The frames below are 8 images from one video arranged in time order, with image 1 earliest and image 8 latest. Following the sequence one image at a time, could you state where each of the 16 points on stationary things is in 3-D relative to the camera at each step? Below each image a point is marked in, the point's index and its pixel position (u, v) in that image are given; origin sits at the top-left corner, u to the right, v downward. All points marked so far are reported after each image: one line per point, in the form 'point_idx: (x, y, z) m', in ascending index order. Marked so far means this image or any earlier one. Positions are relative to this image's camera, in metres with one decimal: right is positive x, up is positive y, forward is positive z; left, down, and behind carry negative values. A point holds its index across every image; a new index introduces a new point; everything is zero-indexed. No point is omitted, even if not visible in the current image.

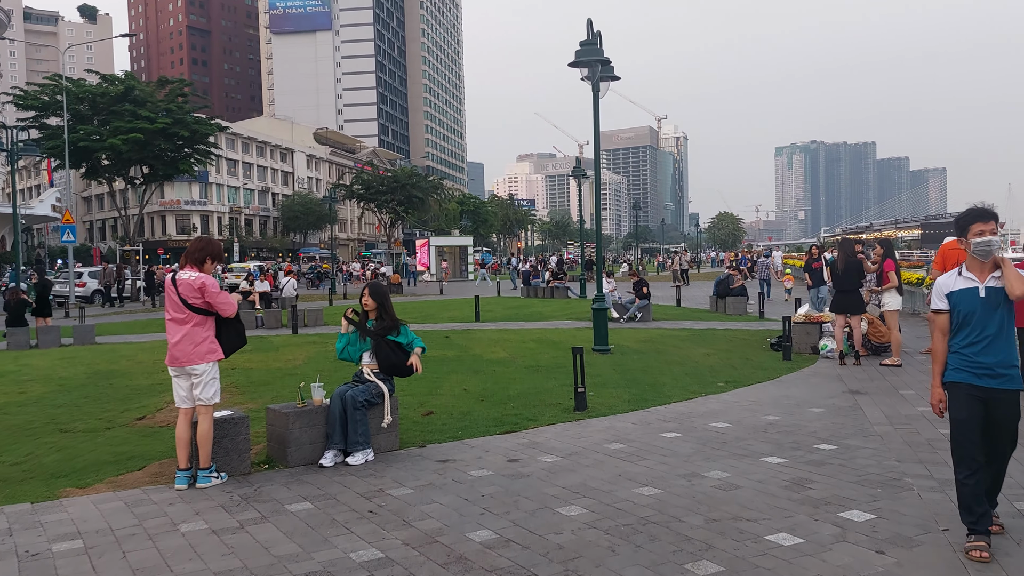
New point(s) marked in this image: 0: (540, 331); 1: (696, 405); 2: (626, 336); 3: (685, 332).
0: (+0.6, -0.9, +17.0) m
1: (+2.0, -1.3, +8.9) m
2: (+2.1, -0.9, +15.7) m
3: (+3.5, -0.9, +16.7) m
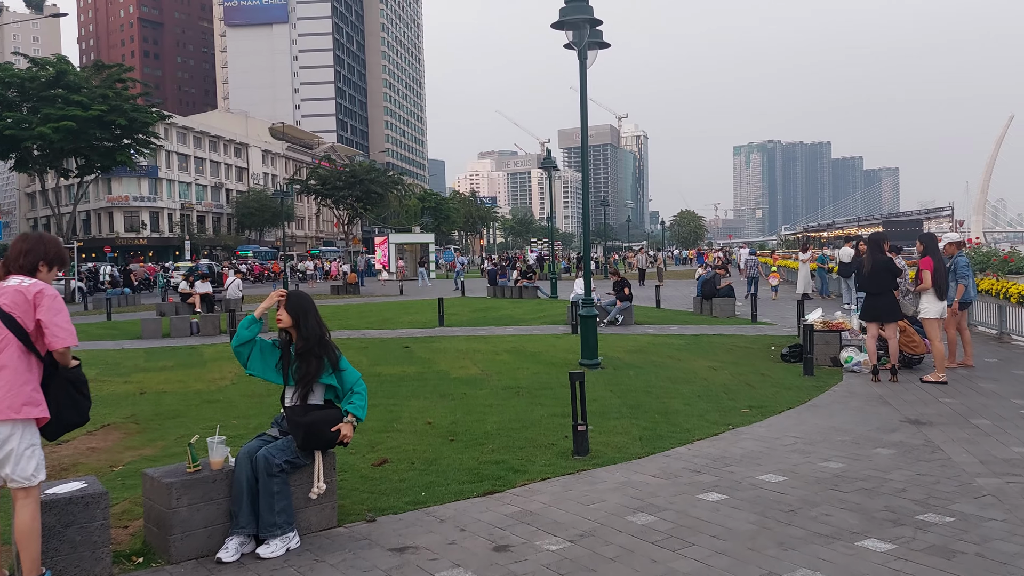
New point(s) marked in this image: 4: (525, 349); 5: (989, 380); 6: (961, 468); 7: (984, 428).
0: (0.0, -0.9, +15.0) m
1: (+1.8, -1.3, +6.9) m
2: (+1.6, -1.0, +13.8) m
3: (+3.0, -0.9, +14.8) m
4: (+0.2, -1.0, +13.2) m
5: (+5.8, -1.1, +9.9) m
6: (+3.3, -1.3, +6.0) m
7: (+4.2, -1.3, +7.4) m
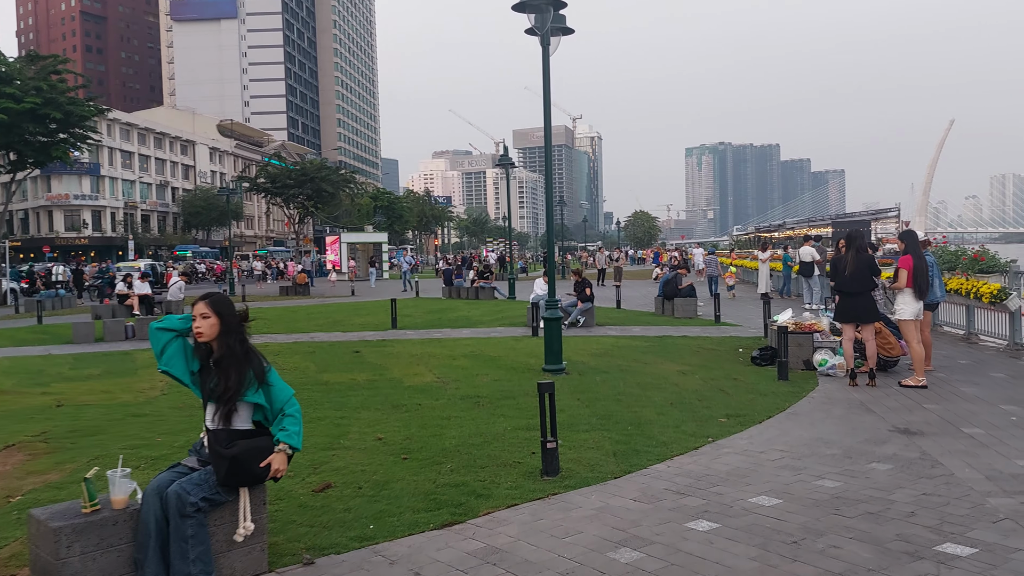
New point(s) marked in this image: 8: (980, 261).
0: (-0.7, -0.9, +14.3) m
1: (+1.5, -1.3, +6.3) m
2: (+1.0, -1.0, +13.2) m
3: (+2.2, -0.9, +14.2) m
4: (-0.4, -1.0, +12.5) m
5: (+5.3, -1.1, +9.5) m
6: (+3.0, -1.3, +5.5) m
7: (+3.9, -1.2, +6.9) m
8: (+7.5, +0.4, +13.3) m
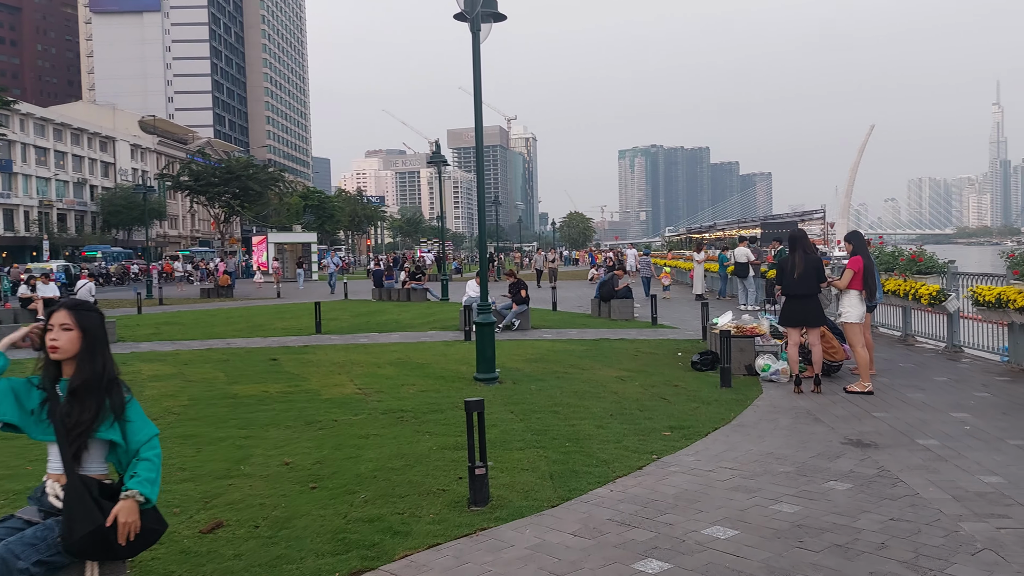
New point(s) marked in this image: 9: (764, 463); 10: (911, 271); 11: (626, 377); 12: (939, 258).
0: (-1.9, -1.0, +13.5) m
1: (+1.0, -1.3, +5.7) m
2: (-0.1, -1.0, +12.5) m
3: (+1.1, -1.0, +13.6) m
4: (-1.4, -1.0, +11.7) m
5: (+4.5, -1.1, +9.2) m
6: (+2.6, -1.3, +5.0) m
7: (+3.3, -1.3, +6.5) m
8: (+6.4, +0.4, +13.2) m
9: (+1.9, -1.3, +6.2) m
10: (+6.3, +0.3, +13.0) m
11: (+1.4, -1.1, +10.2) m
12: (+6.7, +0.5, +13.0) m
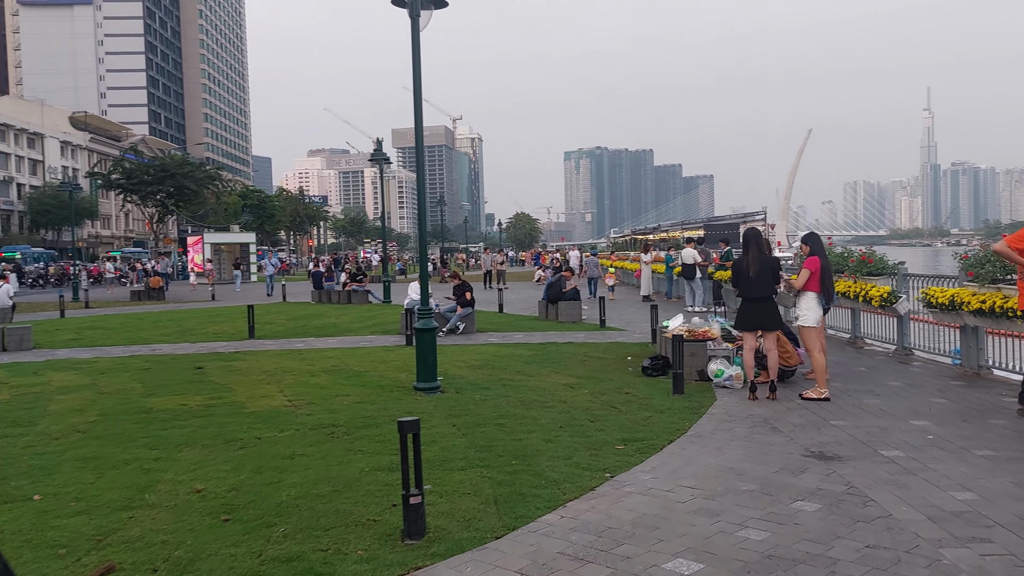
0: (-2.7, -1.0, +12.8) m
1: (+0.6, -1.4, +5.2) m
2: (-0.9, -1.0, +11.9) m
3: (+0.2, -1.0, +13.1) m
4: (-2.2, -1.1, +11.1) m
5: (+3.9, -1.1, +8.9) m
6: (+2.2, -1.4, +4.6) m
7: (+2.9, -1.3, +6.1) m
8: (+5.6, +0.4, +13.0) m
9: (+1.5, -1.3, +5.7) m
10: (+5.4, +0.2, +12.8) m
11: (+0.7, -1.1, +9.8) m
12: (+5.9, +0.5, +12.8) m
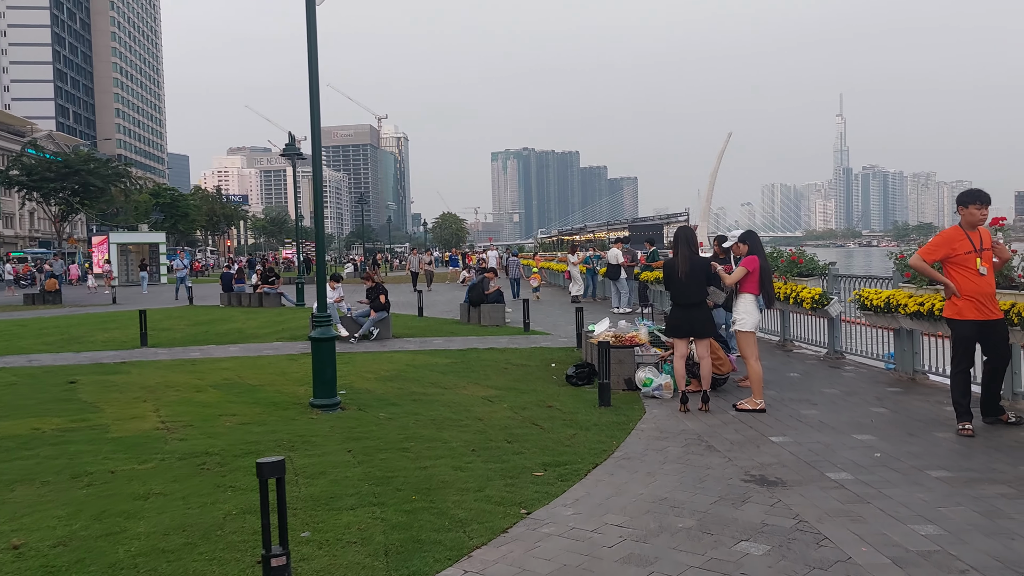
0: (-3.9, -1.1, +11.6) m
1: (0.0, -1.4, +4.4) m
2: (-2.0, -1.1, +10.9) m
3: (-1.0, -1.0, +12.2) m
4: (-3.3, -1.1, +9.9) m
5: (+3.0, -1.2, +8.4) m
6: (+1.7, -1.4, +3.9) m
7: (+2.3, -1.3, +5.5) m
8: (+4.3, +0.4, +12.6) m
9: (+0.9, -1.4, +4.9) m
10: (+4.2, +0.2, +12.4) m
11: (-0.2, -1.2, +8.9) m
12: (+4.6, +0.4, +12.4) m
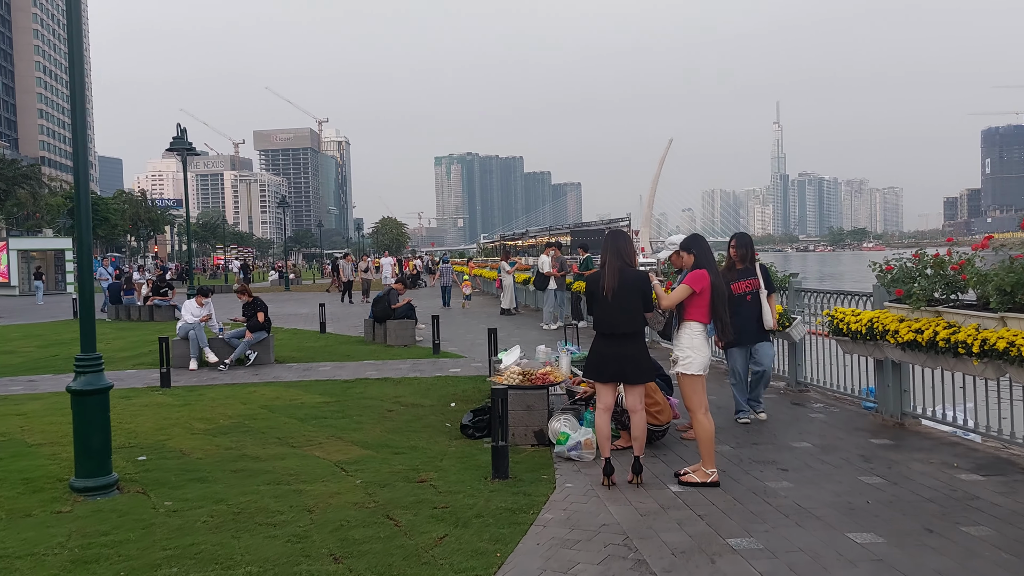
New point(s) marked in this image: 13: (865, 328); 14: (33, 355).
0: (-5.2, -1.3, +8.9) m
1: (-0.7, -1.6, +2.0) m
2: (-3.2, -1.3, +8.4) m
3: (-2.3, -1.3, +9.8) m
4: (-4.4, -1.3, +7.3) m
5: (+2.0, -1.3, +6.2) m
6: (+1.0, -1.5, +1.6) m
7: (+1.4, -1.5, +3.3) m
8: (+3.0, +0.2, +10.5) m
9: (+0.1, -1.5, +2.6) m
10: (+2.9, 0.0, +10.3) m
11: (-1.3, -1.4, +6.5) m
12: (+3.3, +0.2, +10.3) m
13: (+3.1, -0.4, +7.2) m
14: (-8.6, -1.2, +14.9) m
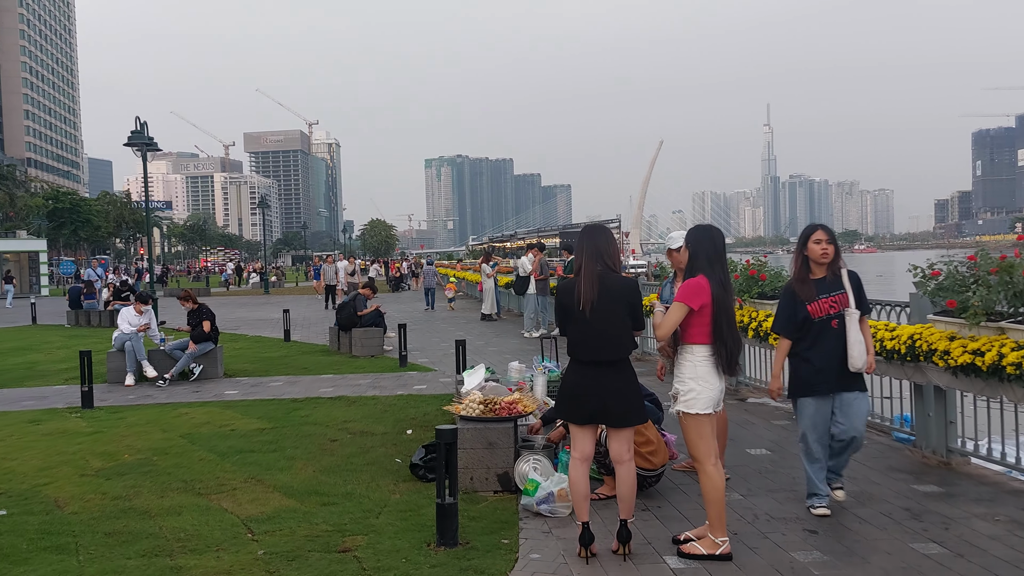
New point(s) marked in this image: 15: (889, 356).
0: (-5.5, -1.4, +7.5) m
1: (-1.0, -1.6, +0.6) m
2: (-3.5, -1.4, +7.0) m
3: (-2.6, -1.3, +8.4) m
4: (-4.7, -1.4, +6.0) m
5: (+1.7, -1.4, +4.9) m
6: (+0.8, -1.6, +0.3) m
7: (+1.2, -1.5, +1.9) m
8: (+2.7, +0.1, +9.1) m
9: (-0.2, -1.6, +1.3) m
10: (+2.6, 0.0, +9.0) m
11: (-1.6, -1.4, +5.1) m
12: (+3.0, +0.2, +9.0) m
13: (+2.8, -0.4, +5.9) m
14: (-9.0, -1.2, +13.4) m
15: (+2.8, -0.5, +6.1) m
